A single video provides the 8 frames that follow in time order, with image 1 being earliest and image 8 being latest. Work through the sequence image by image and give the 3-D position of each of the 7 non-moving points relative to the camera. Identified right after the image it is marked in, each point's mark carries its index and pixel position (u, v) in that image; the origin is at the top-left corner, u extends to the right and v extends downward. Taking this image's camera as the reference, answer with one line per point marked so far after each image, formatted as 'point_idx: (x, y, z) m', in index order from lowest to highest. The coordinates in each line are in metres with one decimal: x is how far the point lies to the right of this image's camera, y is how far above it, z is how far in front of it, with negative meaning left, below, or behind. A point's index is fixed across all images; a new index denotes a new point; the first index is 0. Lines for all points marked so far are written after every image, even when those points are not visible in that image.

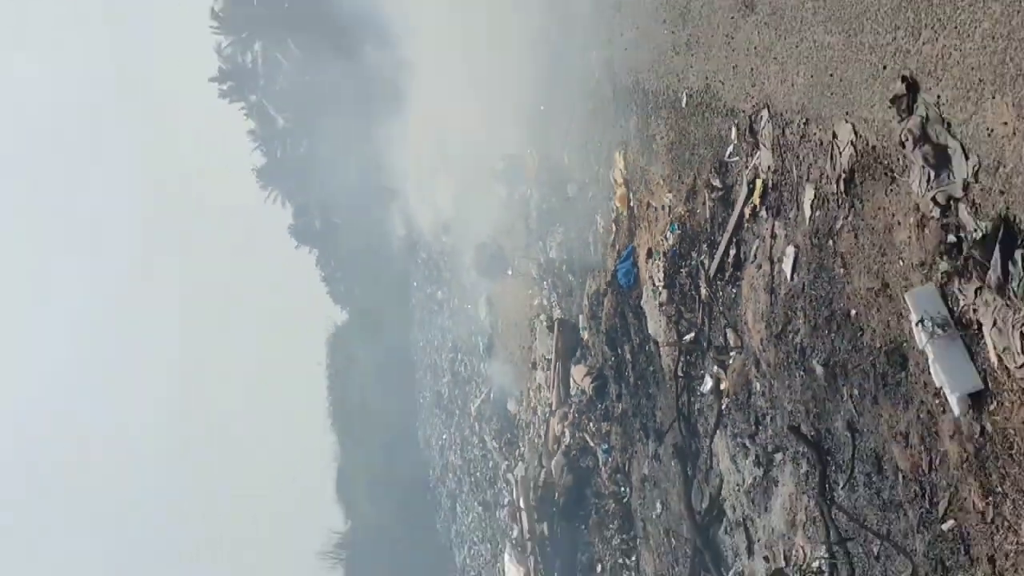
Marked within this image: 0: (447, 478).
0: (-0.9, -2.4, +10.7) m
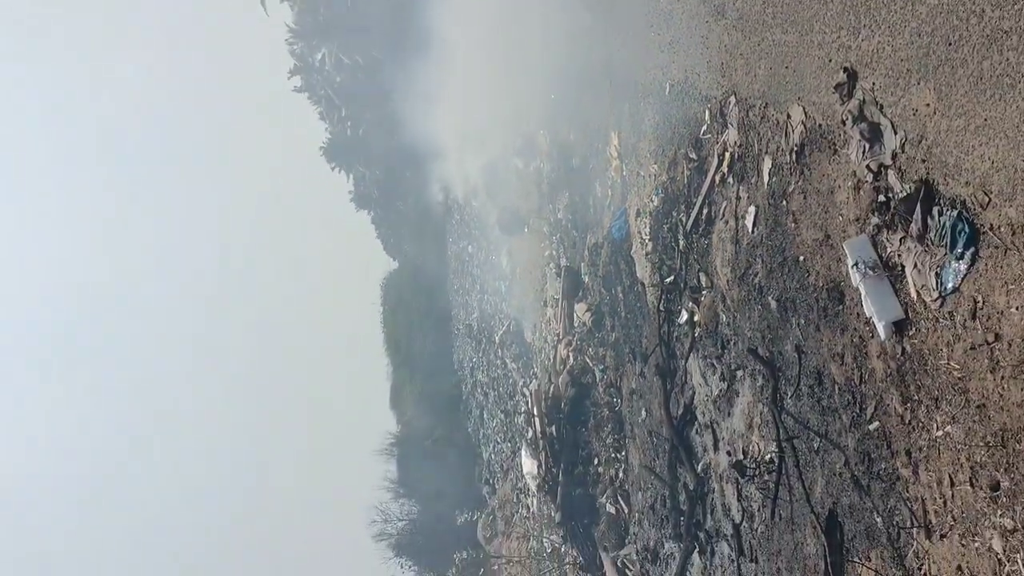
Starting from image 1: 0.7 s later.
0: (-0.6, -1.7, +12.4) m
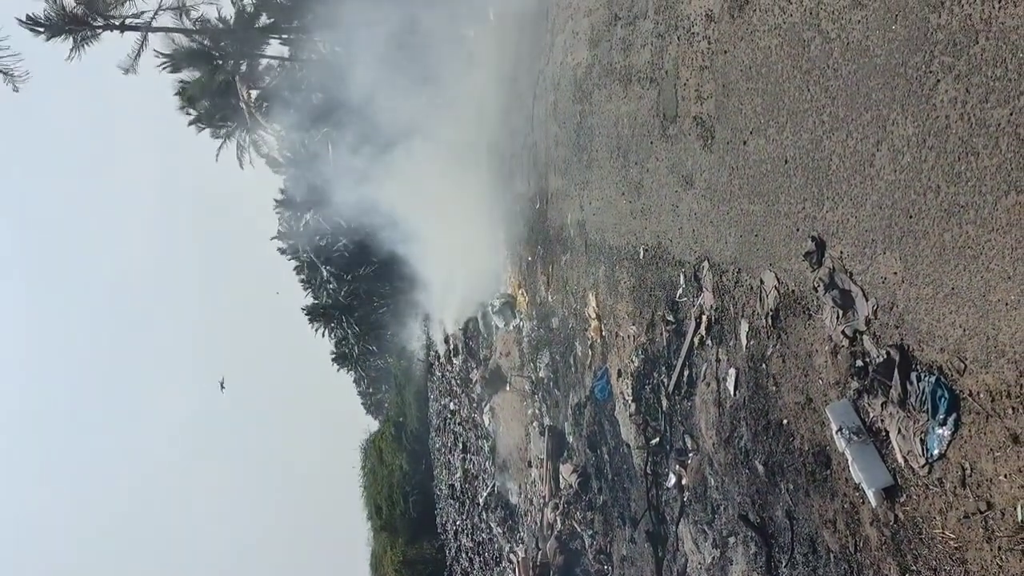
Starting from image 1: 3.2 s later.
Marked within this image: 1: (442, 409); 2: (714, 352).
0: (-0.8, -4.1, +11.9) m
1: (-1.1, -1.9, +12.5) m
2: (+1.7, -0.5, +6.5) m
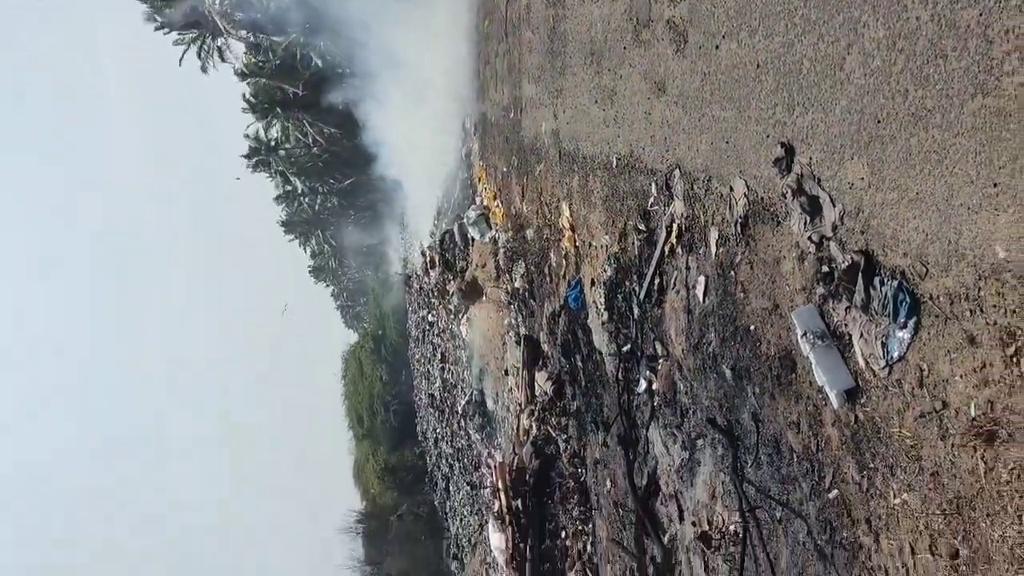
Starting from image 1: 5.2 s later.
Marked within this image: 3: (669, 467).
0: (-1.1, -2.7, +12.3) m
1: (-1.5, -0.5, +12.6) m
2: (+1.5, +0.2, +6.6) m
3: (+1.4, -1.6, +7.0) m
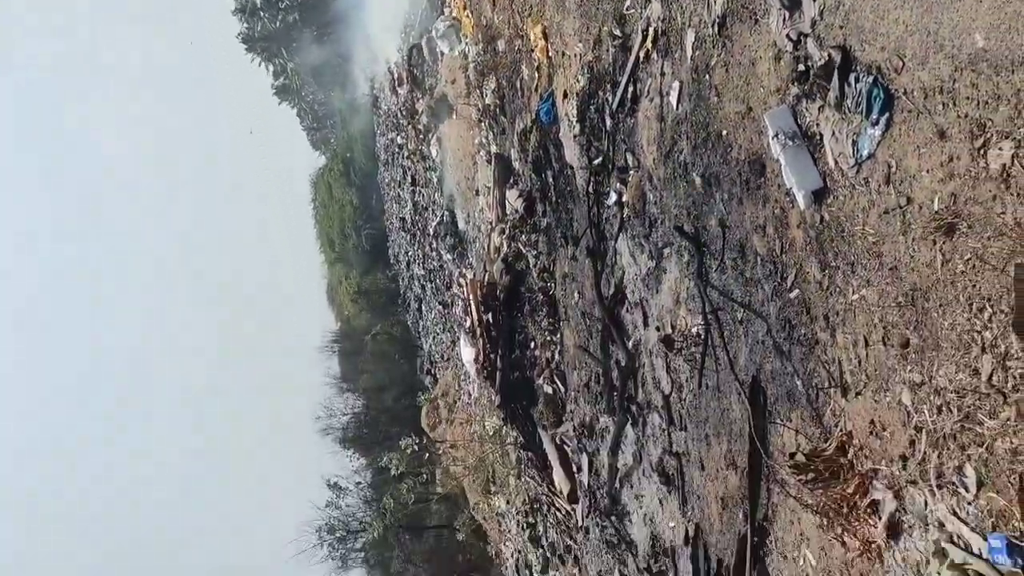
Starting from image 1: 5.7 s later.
0: (-1.5, -0.1, +12.4) m
1: (-1.9, +2.2, +12.3) m
2: (+1.2, +1.8, +6.4) m
3: (+1.1, +0.1, +7.1) m
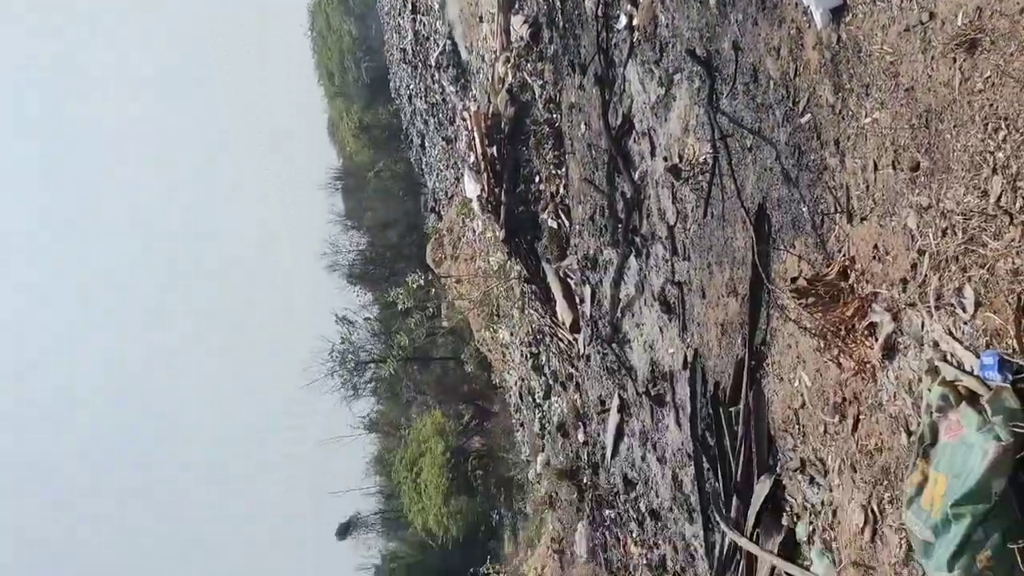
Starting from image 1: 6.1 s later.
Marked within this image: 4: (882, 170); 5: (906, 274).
0: (-1.5, +2.4, +12.2) m
1: (-1.8, +4.6, +11.7) m
2: (+1.3, +3.2, +5.9) m
3: (+1.2, +1.6, +6.9) m
4: (+2.4, +0.8, +5.0) m
5: (+2.5, +0.1, +4.9) m
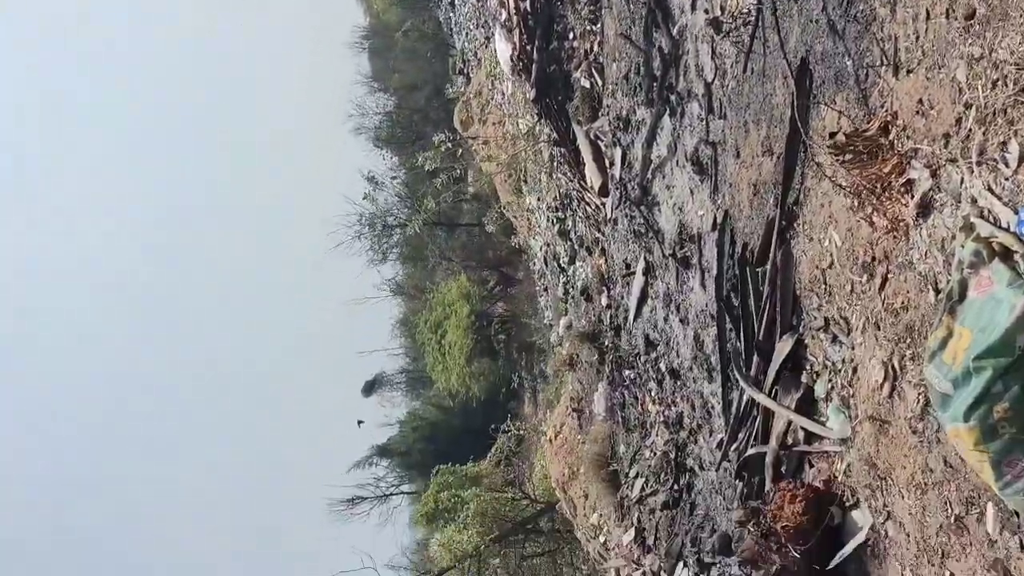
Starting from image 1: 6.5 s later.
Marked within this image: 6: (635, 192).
0: (-1.0, +4.3, +11.8) m
1: (-1.3, +6.5, +11.1) m
2: (+1.6, +4.2, +5.4) m
3: (+1.5, +2.8, +6.6) m
4: (+2.6, +1.7, +4.8) m
5: (+2.7, +1.0, +4.8) m
6: (+1.2, +0.9, +7.9) m
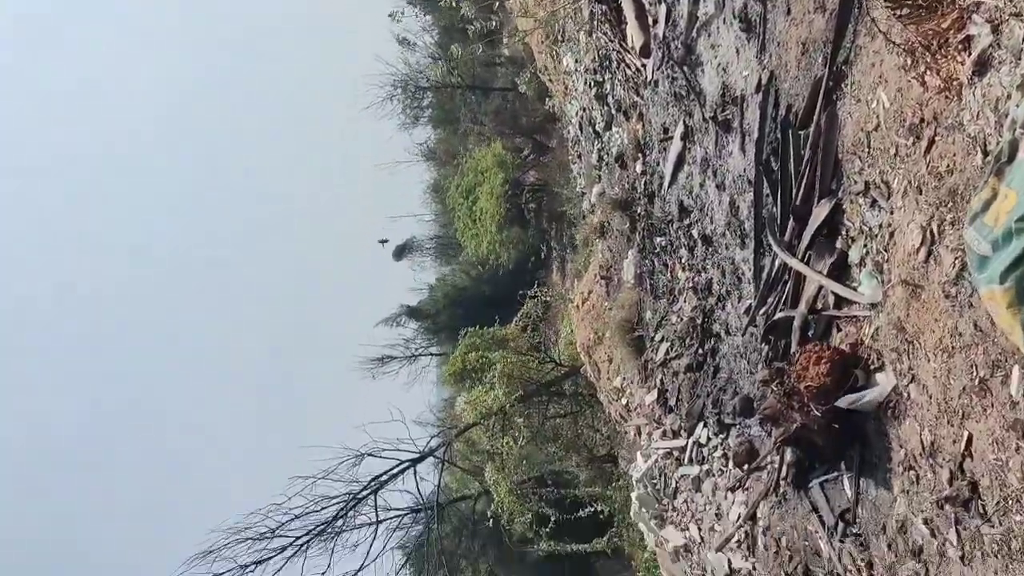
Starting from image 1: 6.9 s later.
0: (-0.4, +6.2, +11.2) m
1: (-0.7, +8.2, +10.2) m
2: (+2.0, +5.2, +4.8) m
3: (+1.9, +3.9, +6.2) m
4: (+2.9, +2.5, +4.4) m
5: (+3.0, +1.9, +4.5) m
6: (+1.6, +2.2, +7.7) m
